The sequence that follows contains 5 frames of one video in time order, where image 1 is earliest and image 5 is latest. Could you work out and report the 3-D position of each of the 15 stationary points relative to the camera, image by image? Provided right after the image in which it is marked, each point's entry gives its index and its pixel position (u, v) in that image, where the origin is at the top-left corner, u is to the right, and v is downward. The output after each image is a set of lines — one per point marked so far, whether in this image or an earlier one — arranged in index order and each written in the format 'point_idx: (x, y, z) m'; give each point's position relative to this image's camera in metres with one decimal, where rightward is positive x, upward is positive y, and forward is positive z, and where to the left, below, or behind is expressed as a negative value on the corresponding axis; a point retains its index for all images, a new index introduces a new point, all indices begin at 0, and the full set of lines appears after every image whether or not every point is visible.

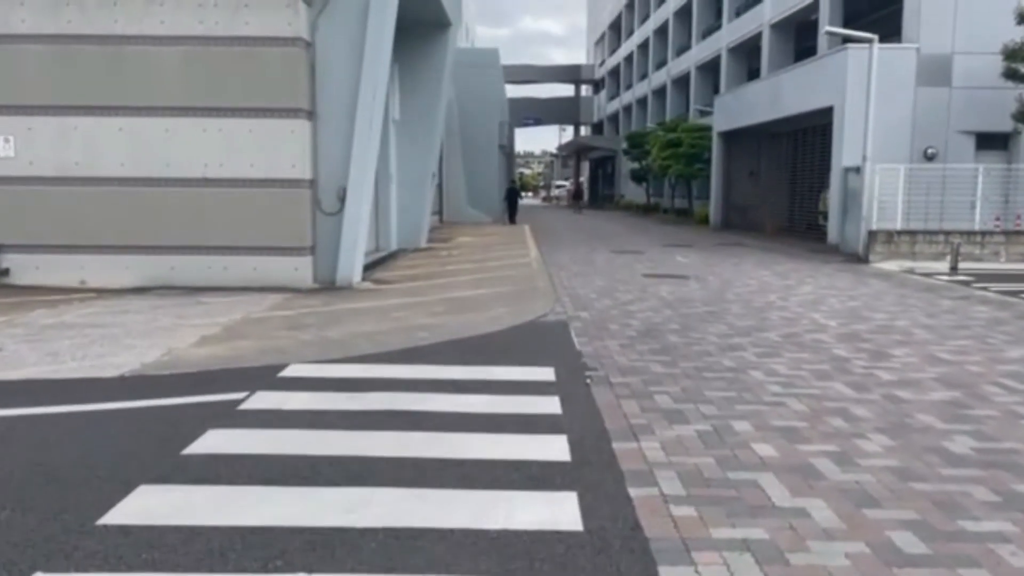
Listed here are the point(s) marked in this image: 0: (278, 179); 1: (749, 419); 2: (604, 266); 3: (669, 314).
0: (-3.6, +1.7, +13.1) m
1: (+1.7, -0.9, +6.0) m
2: (+1.8, +0.4, +16.7) m
3: (+2.0, -0.3, +10.7) m
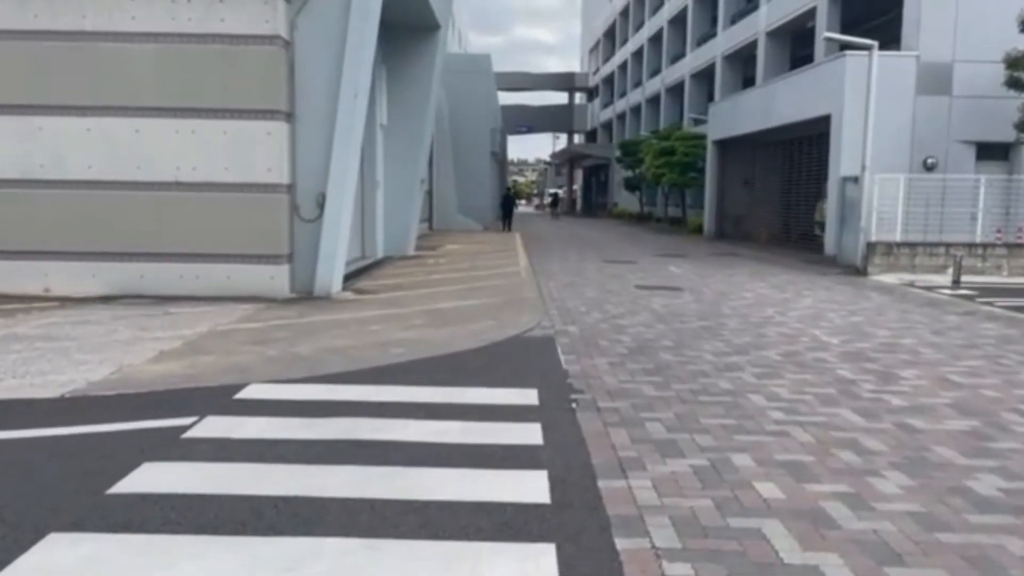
0: (-3.8, +1.5, +12.6) m
1: (+1.5, -1.0, +5.4) m
2: (+1.6, +0.2, +16.2) m
3: (+1.8, -0.5, +10.1) m
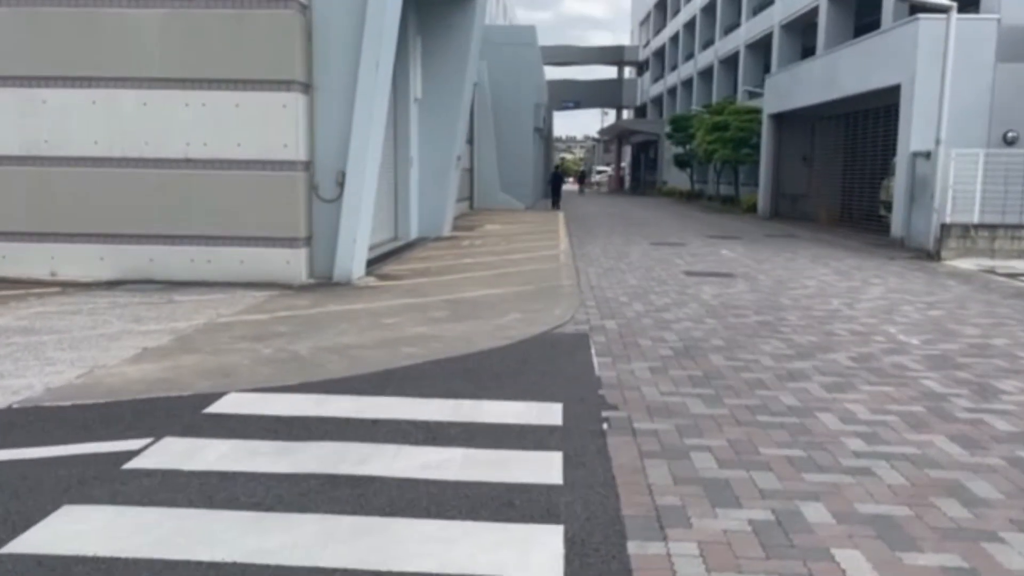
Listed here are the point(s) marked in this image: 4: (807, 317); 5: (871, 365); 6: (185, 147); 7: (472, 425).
0: (-3.3, +1.7, +11.6) m
1: (+1.6, -1.1, +4.2) m
2: (+2.2, +0.5, +15.0) m
3: (+2.1, -0.4, +8.9) m
4: (+3.4, -0.3, +9.7) m
5: (+3.1, -0.7, +7.3) m
6: (-4.4, +1.9, +11.6) m
7: (-0.2, -0.9, +5.3) m
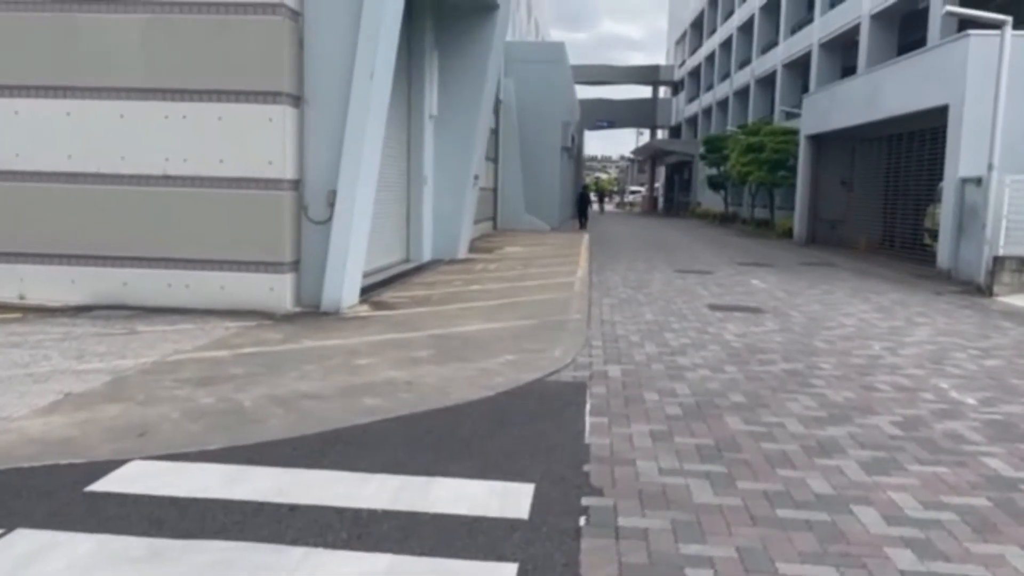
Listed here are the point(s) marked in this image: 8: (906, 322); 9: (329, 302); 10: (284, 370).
0: (-3.3, +1.4, +10.7) m
1: (+1.3, -1.3, +3.1) m
2: (+2.4, -0.1, +13.8) m
3: (+2.0, -0.8, +7.8) m
4: (+3.3, -0.8, +8.5) m
5: (+2.9, -1.0, +6.1) m
6: (-4.4, +1.6, +10.7) m
7: (-0.5, -1.1, +4.3) m
8: (+5.3, -0.5, +11.6) m
9: (-2.4, -0.2, +11.1) m
10: (-2.0, -0.7, +7.4) m
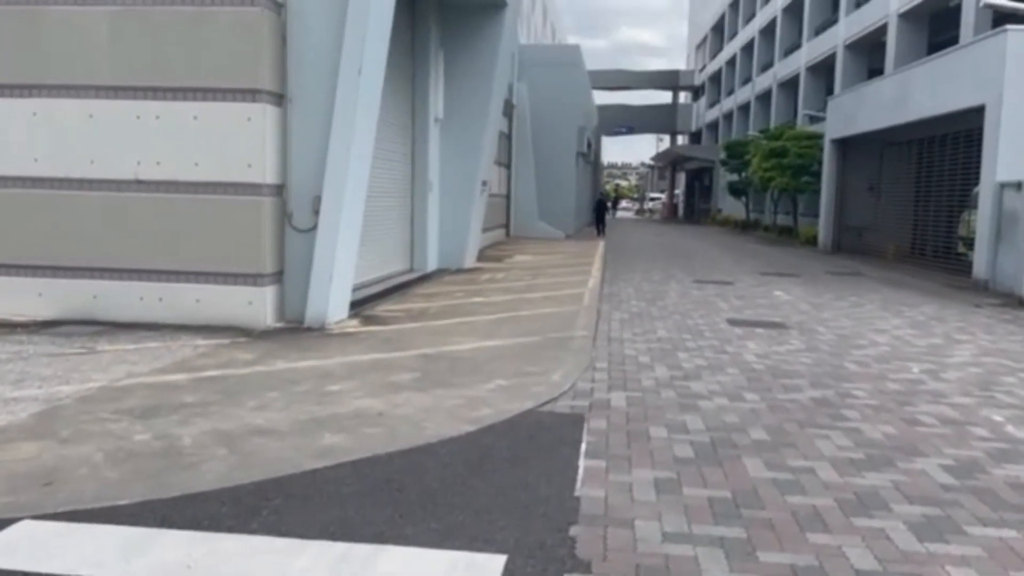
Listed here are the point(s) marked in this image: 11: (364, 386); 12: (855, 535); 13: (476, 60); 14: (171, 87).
0: (-3.3, +1.2, +9.9) m
1: (+1.1, -1.4, +2.1) m
2: (+2.5, -0.3, +12.8) m
3: (+1.9, -0.9, +6.8) m
4: (+3.2, -0.9, +7.5) m
5: (+2.8, -1.2, +5.1) m
6: (-4.4, +1.4, +9.9) m
7: (-0.7, -1.2, +3.4) m
8: (+5.3, -0.6, +10.6) m
9: (-2.4, -0.3, +10.2) m
10: (-2.1, -0.8, +6.6) m
11: (-1.2, -0.8, +7.1) m
12: (+1.7, -1.2, +4.3) m
13: (-0.8, +4.6, +17.4) m
14: (-3.9, +2.3, +9.8) m
